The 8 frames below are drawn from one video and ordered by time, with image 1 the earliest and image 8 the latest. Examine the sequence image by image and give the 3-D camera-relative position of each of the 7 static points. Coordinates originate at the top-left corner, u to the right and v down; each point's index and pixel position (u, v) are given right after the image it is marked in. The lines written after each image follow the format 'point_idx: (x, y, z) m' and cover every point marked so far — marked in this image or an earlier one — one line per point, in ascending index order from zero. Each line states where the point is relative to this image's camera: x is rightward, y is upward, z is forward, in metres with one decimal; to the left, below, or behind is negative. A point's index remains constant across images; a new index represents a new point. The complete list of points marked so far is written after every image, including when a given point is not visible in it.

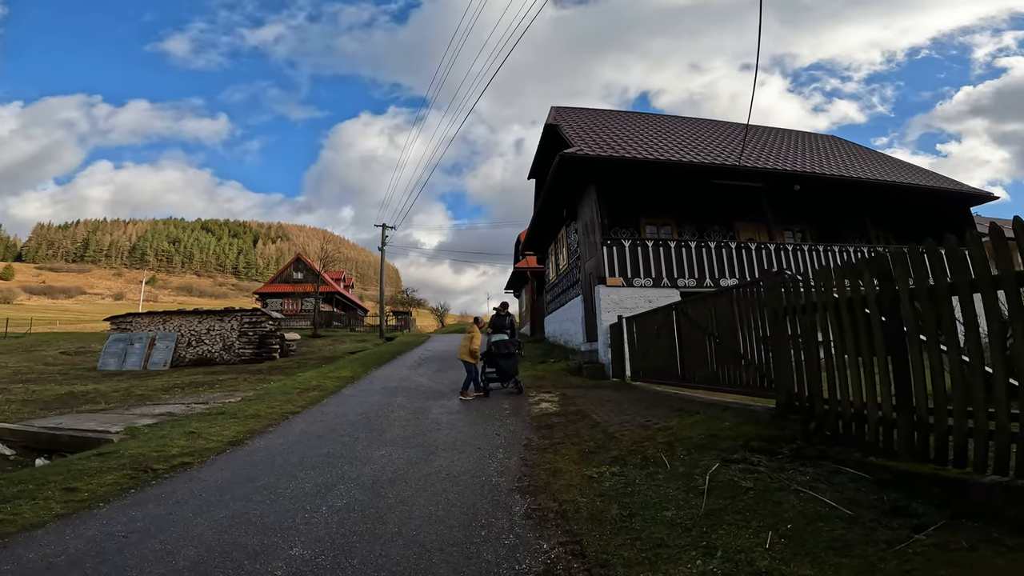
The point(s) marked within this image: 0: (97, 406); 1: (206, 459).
0: (-8.2, -2.4, +11.2) m
1: (-4.5, -2.5, +8.0) m
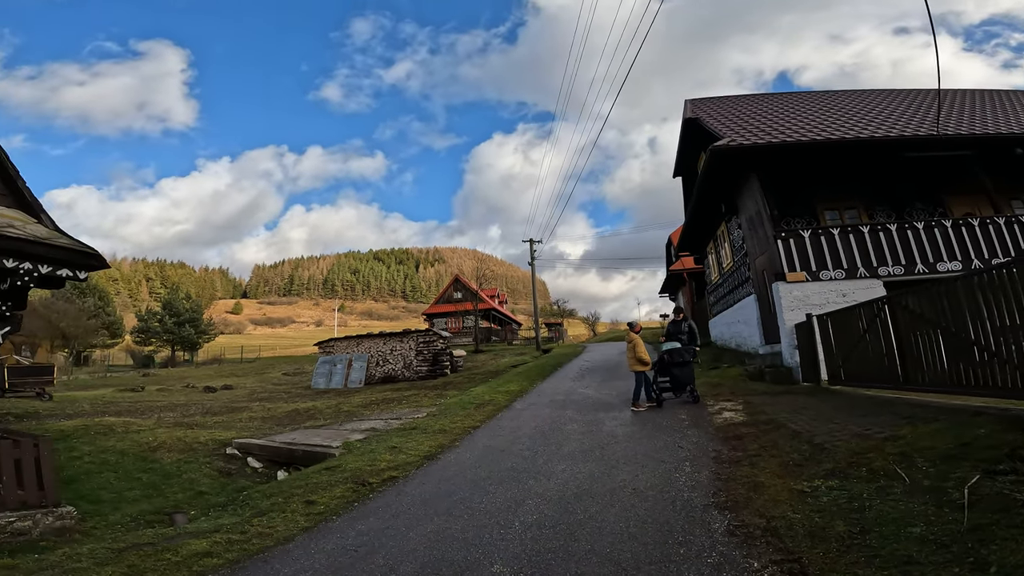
0: (-4.5, -3.1, +12.4) m
1: (-1.6, -2.9, +8.5) m
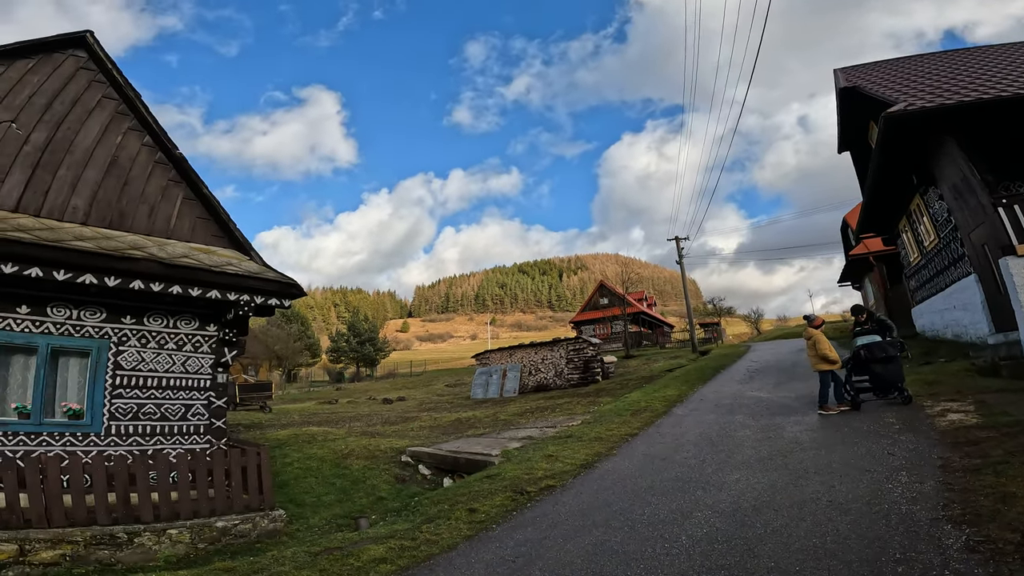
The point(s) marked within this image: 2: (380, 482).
0: (-0.8, -3.4, +12.9) m
1: (+0.8, -3.0, +8.4) m
2: (-2.7, -3.9, +11.0) m
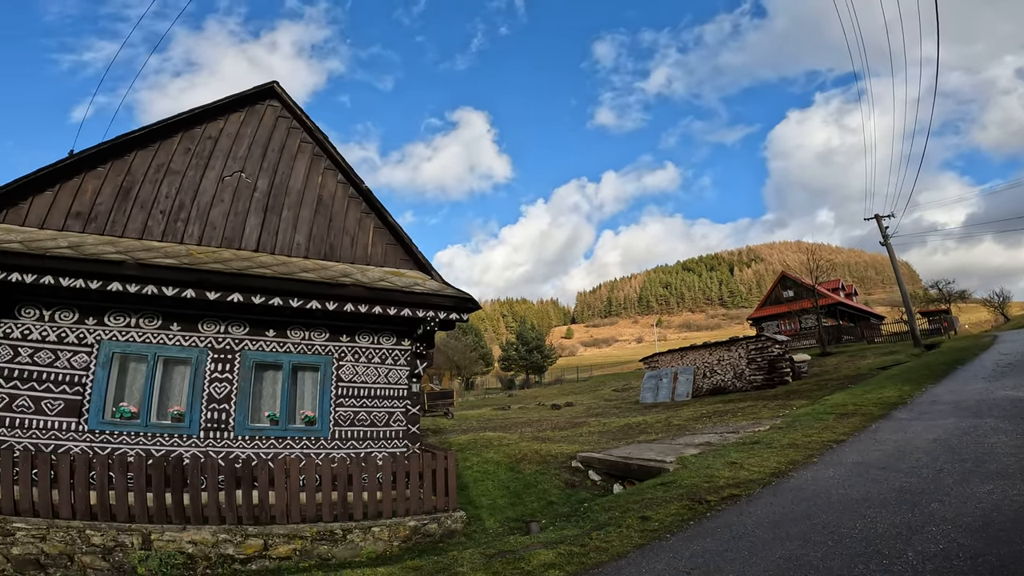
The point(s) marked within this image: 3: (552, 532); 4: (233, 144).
0: (+3.1, -3.3, +12.1) m
1: (+3.3, -2.8, +7.3) m
2: (+0.8, -4.0, +10.8) m
3: (+0.6, -3.5, +7.8) m
4: (-5.7, +2.9, +11.0) m
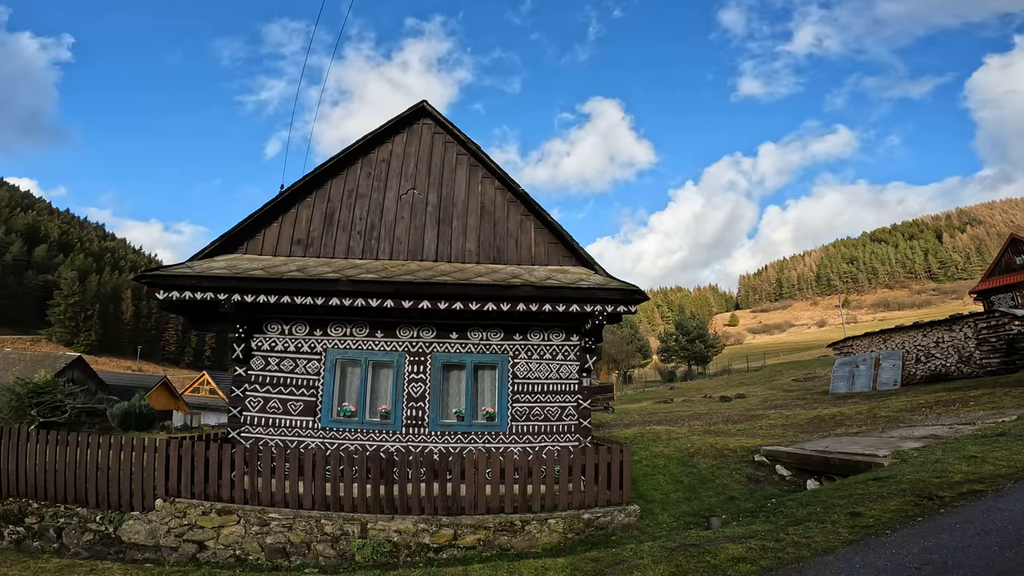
0: (+6.7, -2.9, +10.9) m
1: (+5.6, -2.4, +6.2) m
2: (+4.2, -3.7, +10.3) m
3: (+3.2, -3.3, +7.4) m
4: (-2.5, +2.7, +12.0) m
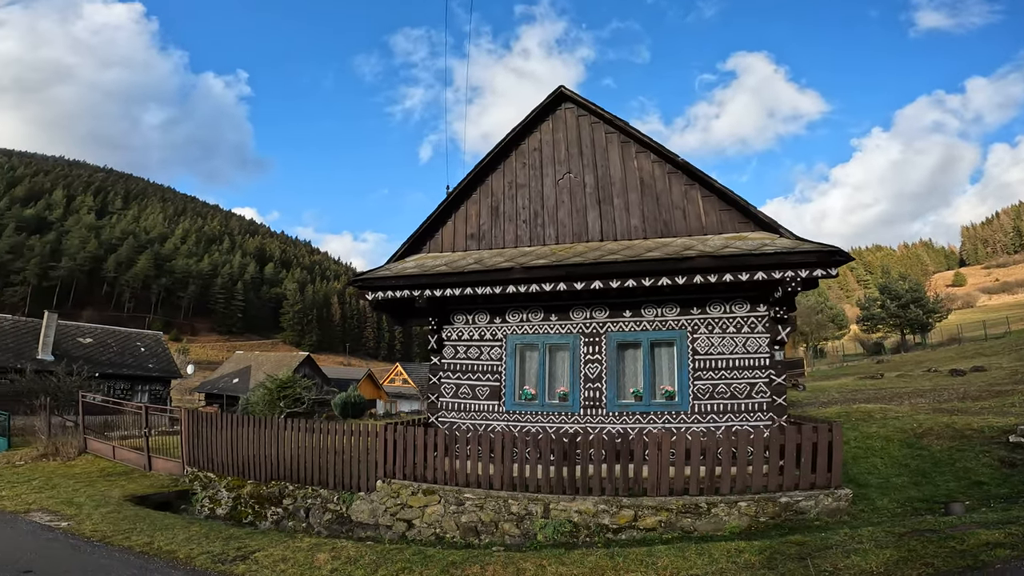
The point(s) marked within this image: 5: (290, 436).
0: (+9.9, -1.8, +8.7) m
1: (+7.6, -1.6, +4.4) m
2: (+7.4, -2.9, +8.7) m
3: (+5.7, -2.7, +6.2) m
4: (+0.9, +3.1, +12.1) m
5: (-4.5, -3.0, +11.0) m
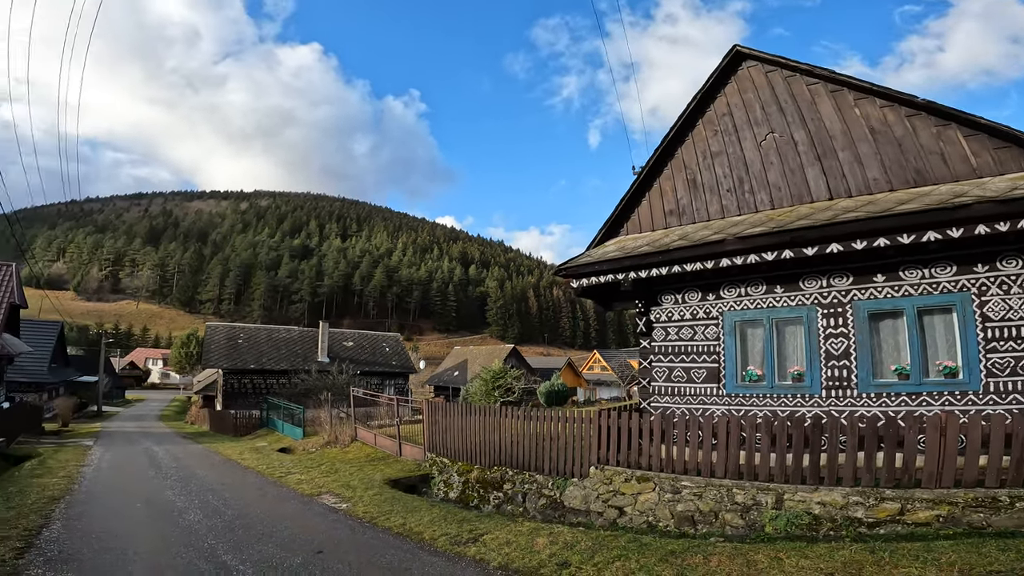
0: (+12.8, -0.6, +4.8) m
1: (+9.3, -0.7, +1.5) m
2: (+10.5, -1.8, +5.7) m
3: (+8.1, -1.9, +3.8) m
4: (+4.9, +3.6, +10.9) m
5: (0.0, -2.9, +11.6) m
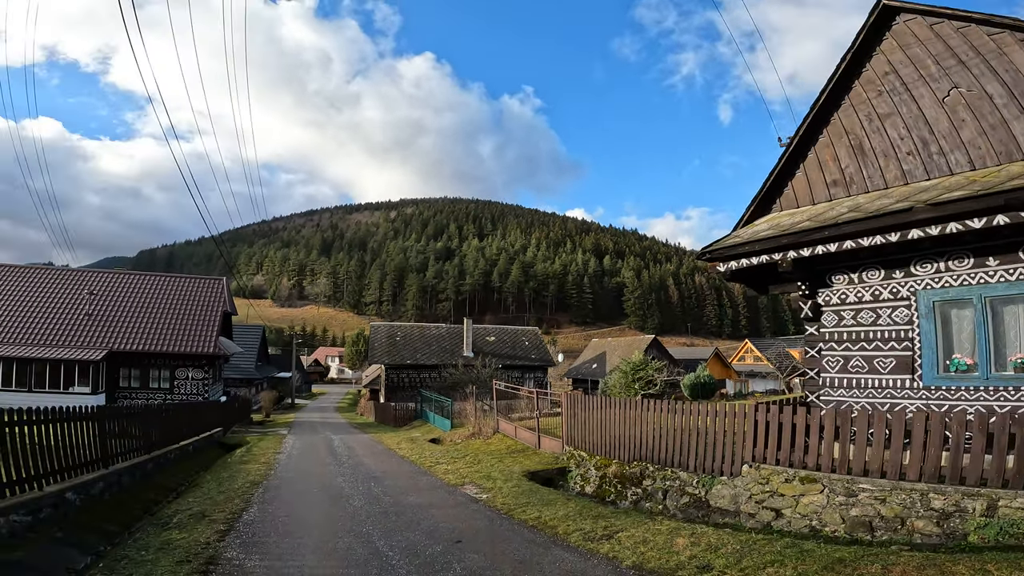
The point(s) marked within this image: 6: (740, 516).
0: (+13.4, 0.0, +1.5) m
1: (+9.2, -0.4, -0.8) m
2: (+11.5, -1.4, +3.0) m
3: (+8.7, -1.6, +1.8) m
4: (+7.1, +4.0, +9.4) m
5: (+2.9, -2.7, +11.4) m
6: (+4.0, -3.8, +9.1) m
